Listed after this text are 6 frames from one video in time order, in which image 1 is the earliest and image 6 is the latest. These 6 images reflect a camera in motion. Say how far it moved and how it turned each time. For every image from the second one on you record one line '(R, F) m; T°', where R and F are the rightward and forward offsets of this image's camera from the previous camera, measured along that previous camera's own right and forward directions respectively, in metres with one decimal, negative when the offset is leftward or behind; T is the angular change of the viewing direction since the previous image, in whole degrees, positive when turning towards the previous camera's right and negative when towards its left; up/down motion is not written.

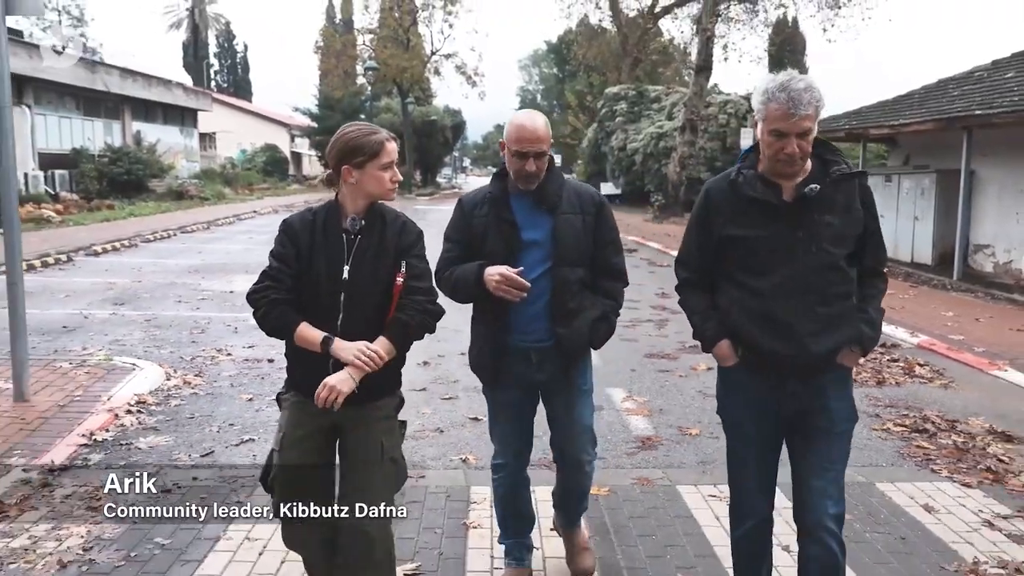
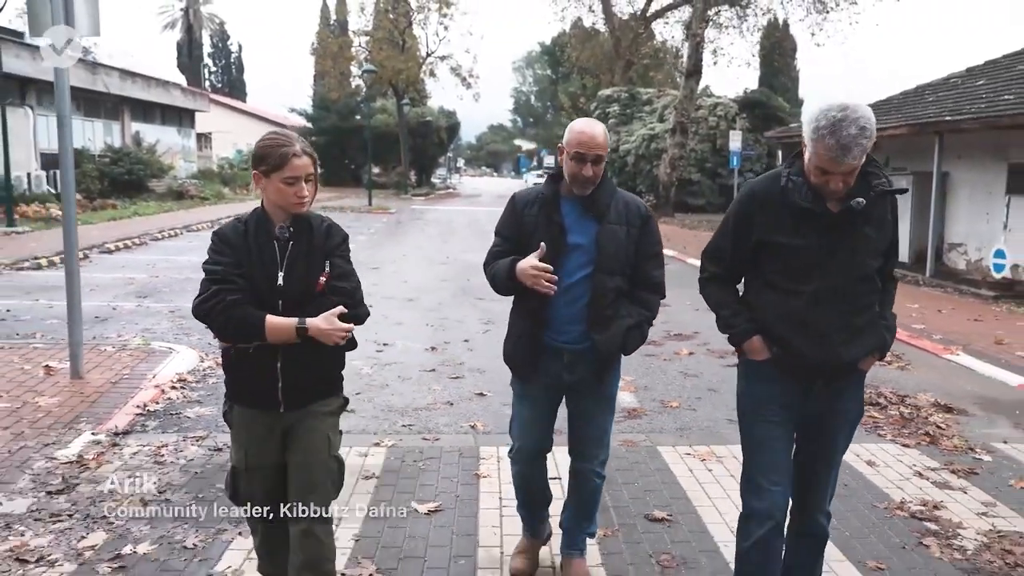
(-0.1, -0.8) m; 0°
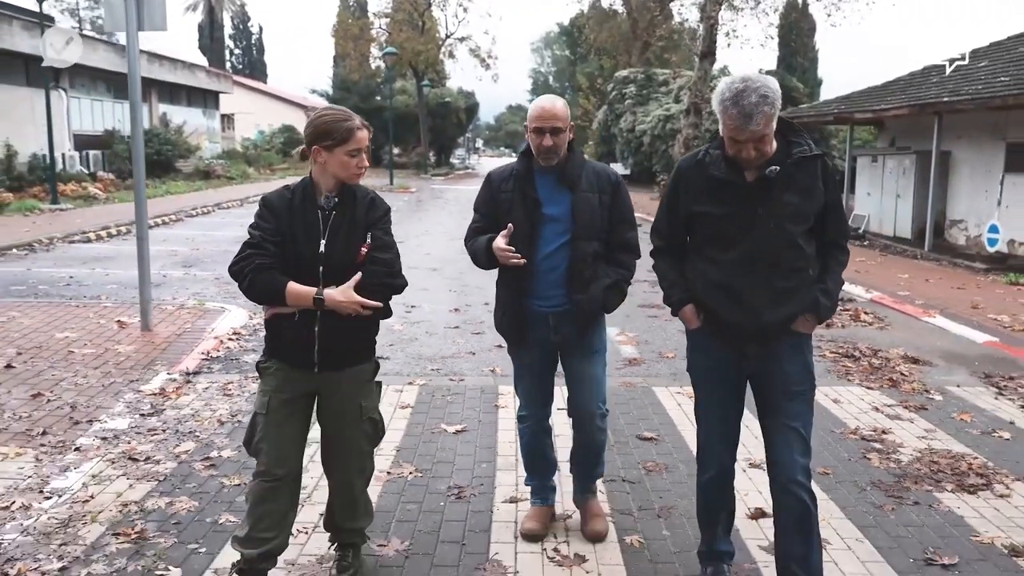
(0.0, -0.9) m; -1°
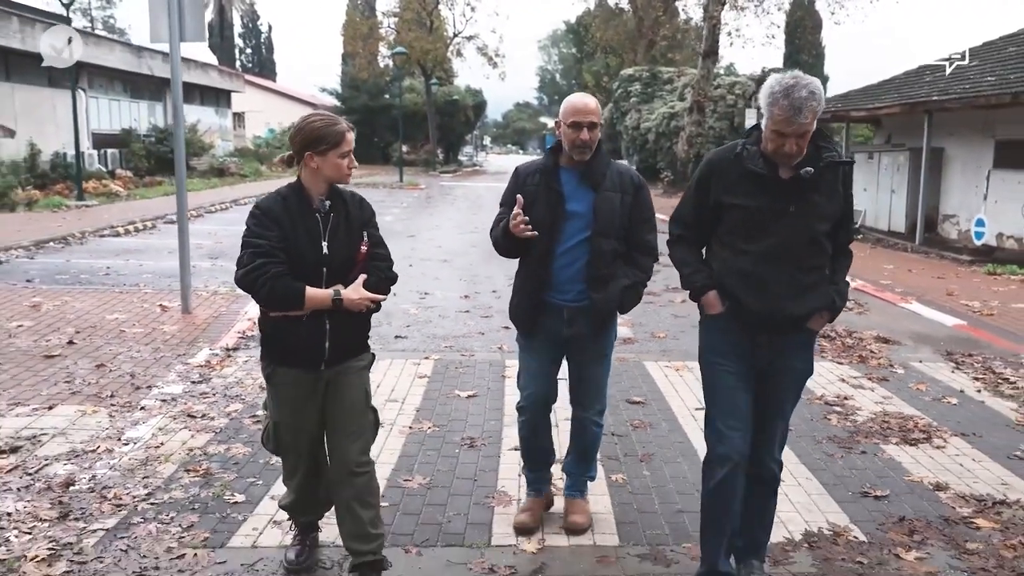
(0.0, -0.7) m; 0°
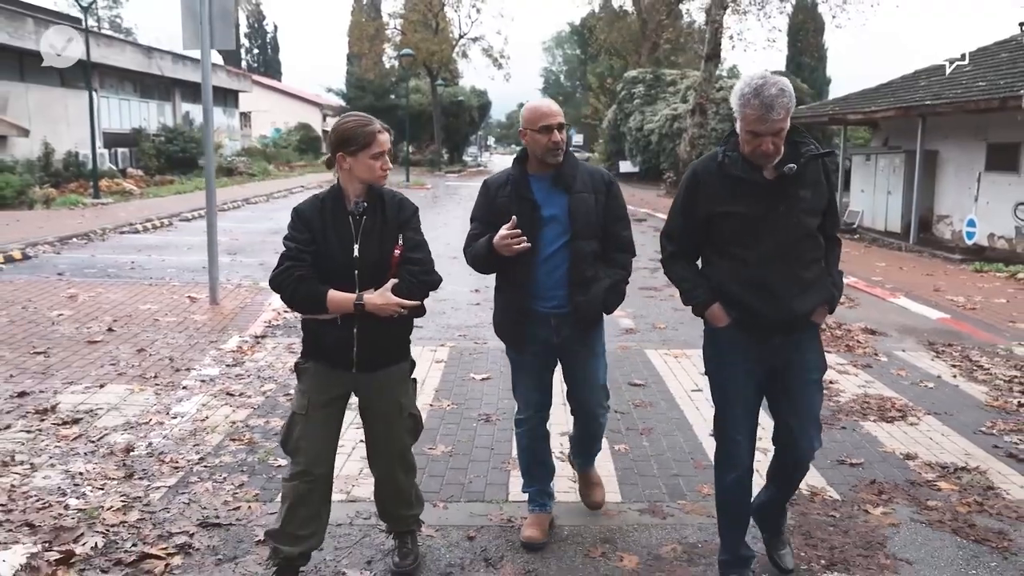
(-0.1, -0.5) m; 0°
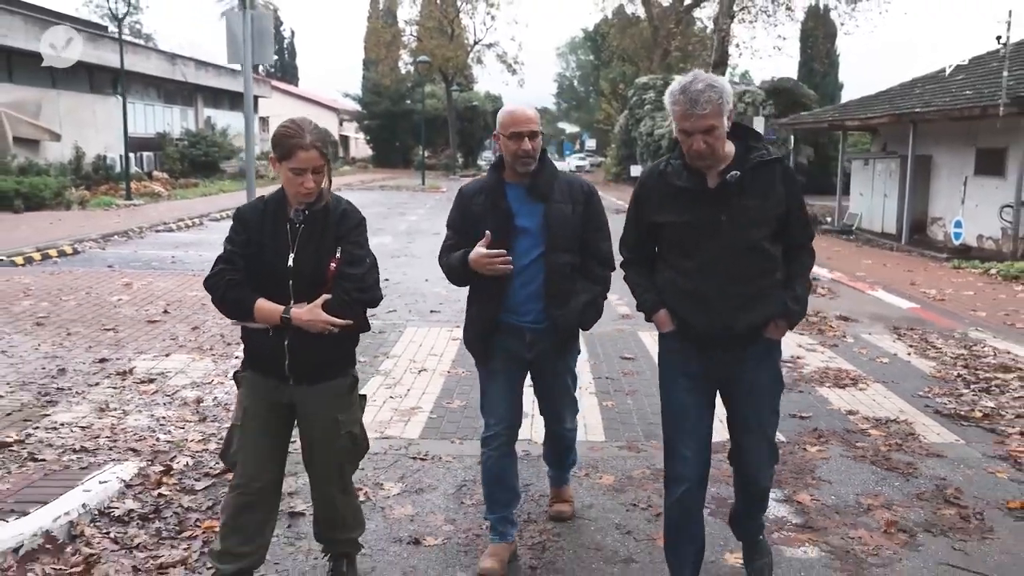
(+0.1, -1.0) m; -1°
